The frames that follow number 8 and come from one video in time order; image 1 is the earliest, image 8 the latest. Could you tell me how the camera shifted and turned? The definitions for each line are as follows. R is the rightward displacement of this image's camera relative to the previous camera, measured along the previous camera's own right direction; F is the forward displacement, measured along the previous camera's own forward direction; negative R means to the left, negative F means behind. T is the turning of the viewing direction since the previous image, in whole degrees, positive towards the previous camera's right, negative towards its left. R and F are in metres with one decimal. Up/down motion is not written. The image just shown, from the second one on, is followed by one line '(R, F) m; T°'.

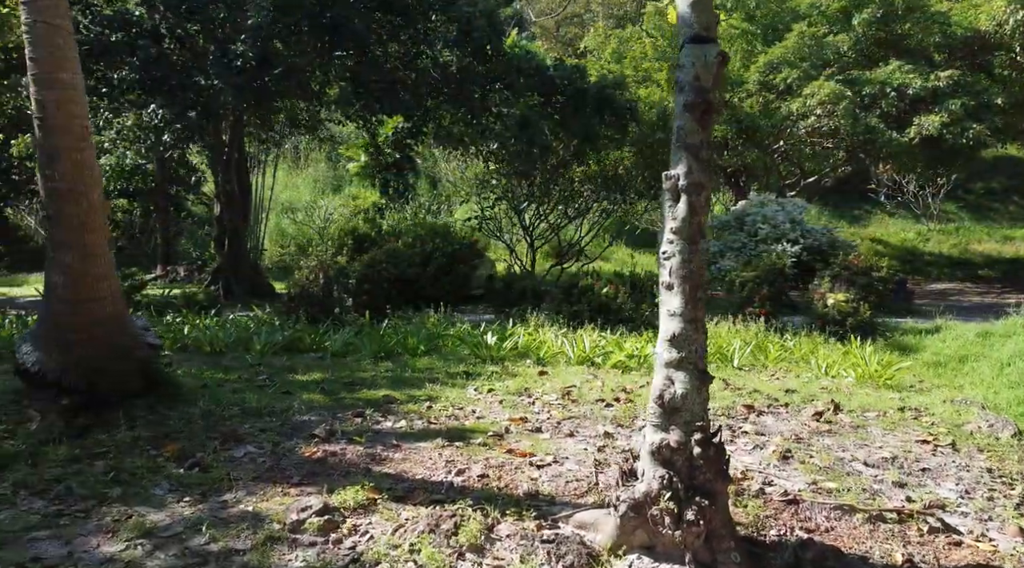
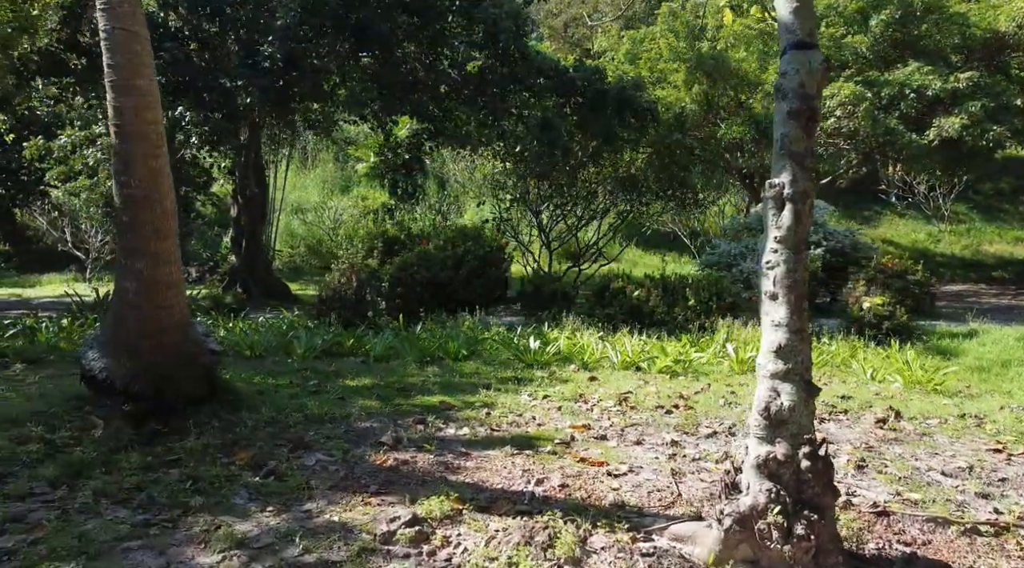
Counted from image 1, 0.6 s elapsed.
(-0.3, 0.0) m; -1°
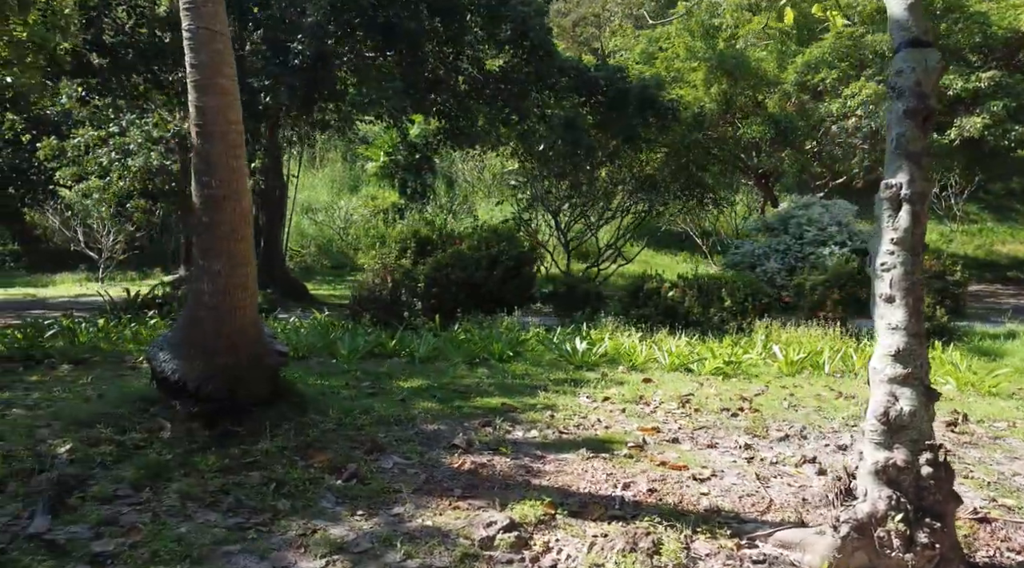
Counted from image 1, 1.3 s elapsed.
(-0.3, +0.1) m; -1°
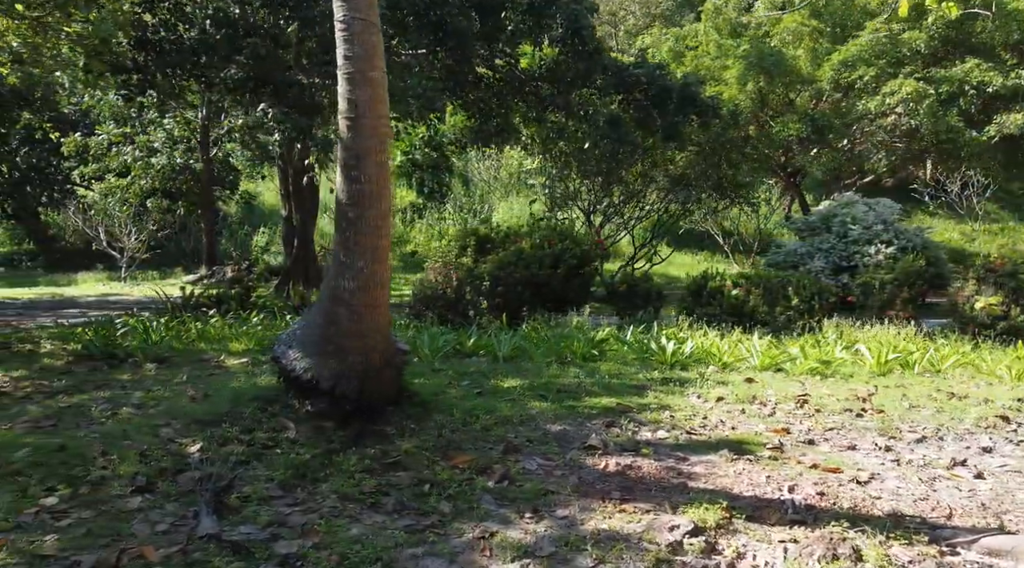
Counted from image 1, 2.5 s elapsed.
(-0.6, +0.1) m; -1°
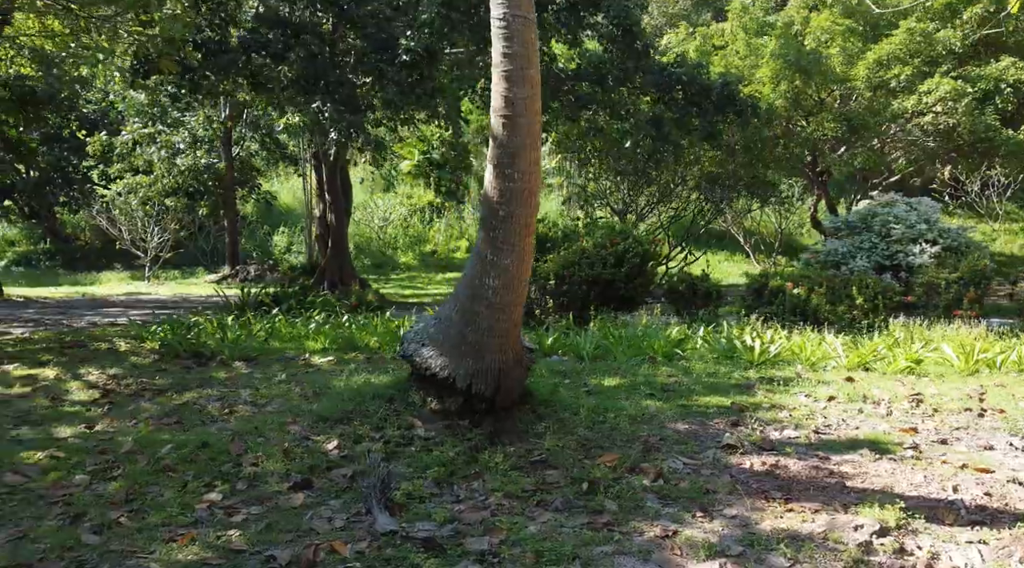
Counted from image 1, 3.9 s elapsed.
(-0.6, 0.0) m; -1°
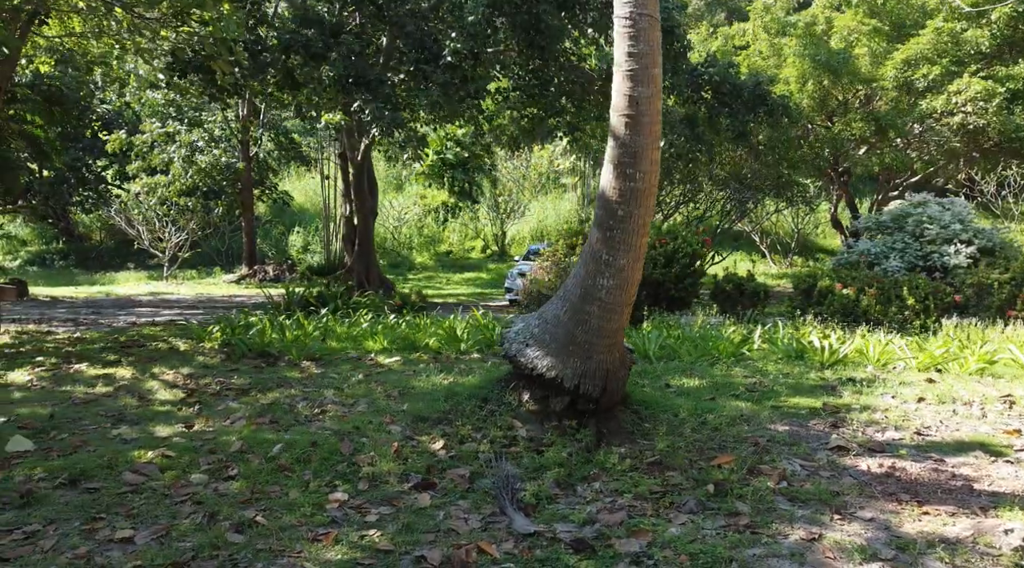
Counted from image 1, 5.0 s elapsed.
(-0.5, 0.0) m; -1°
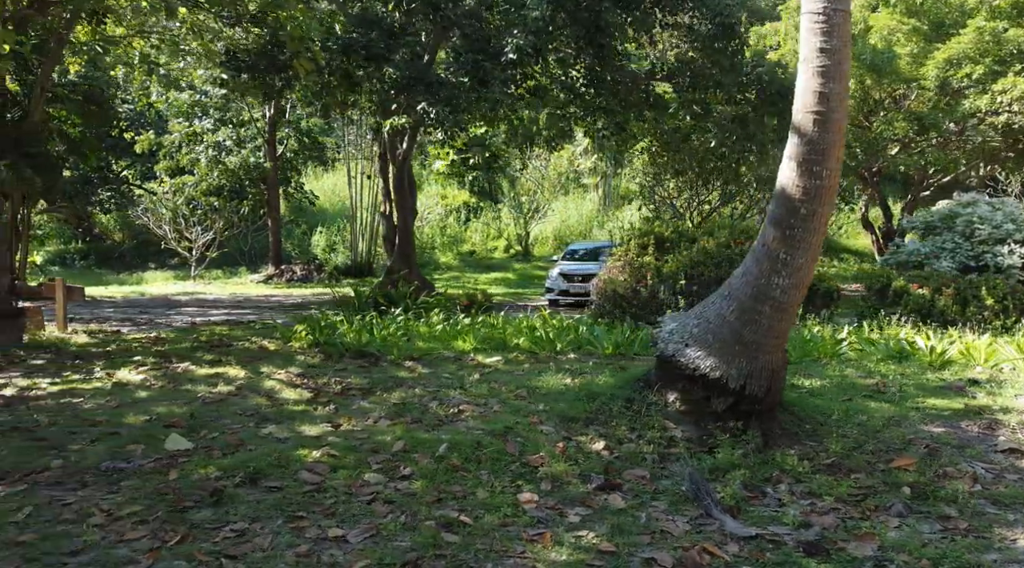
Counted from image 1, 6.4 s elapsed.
(-0.7, 0.0) m; -1°
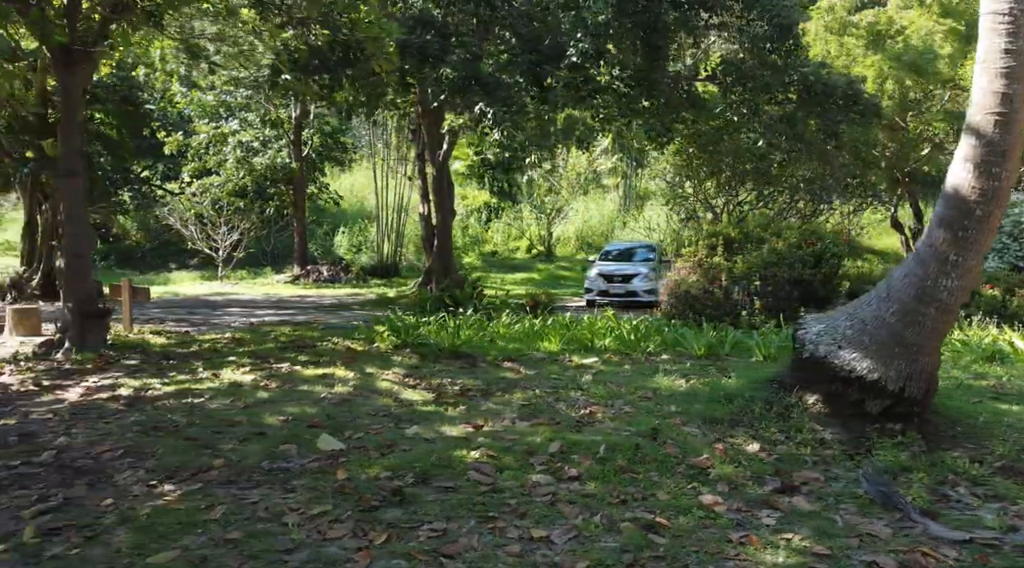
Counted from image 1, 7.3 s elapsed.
(-0.7, 0.0) m; -1°
